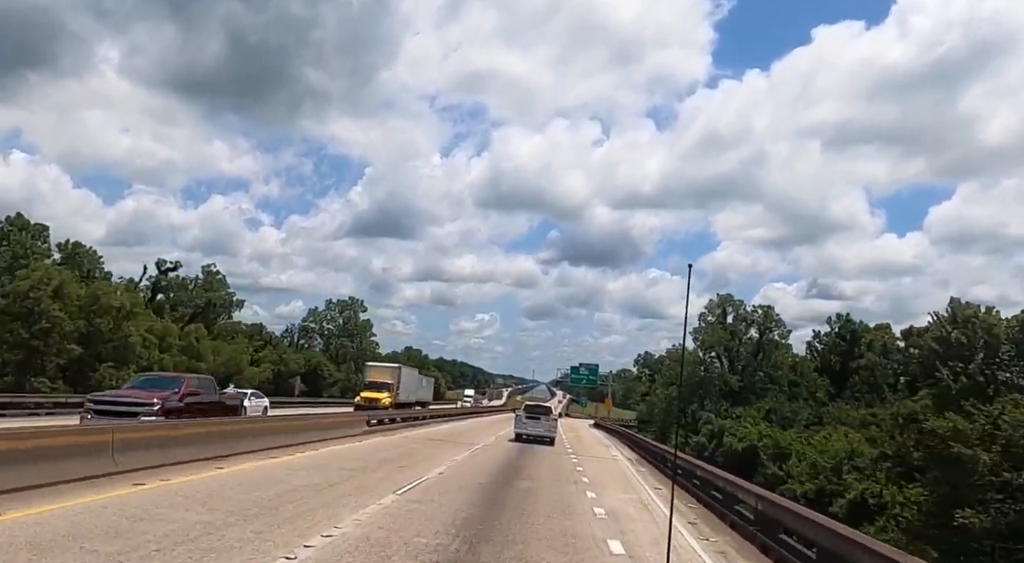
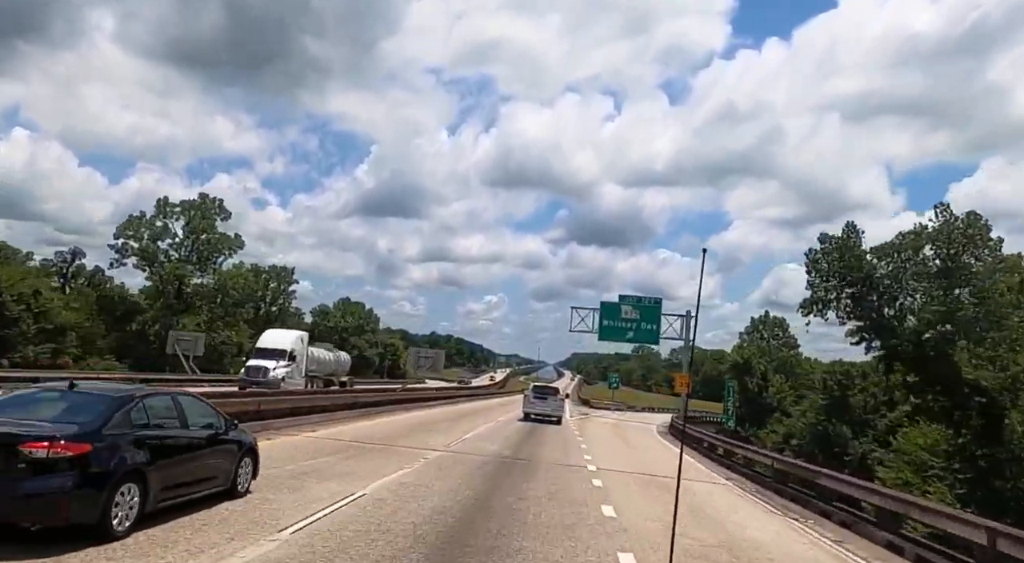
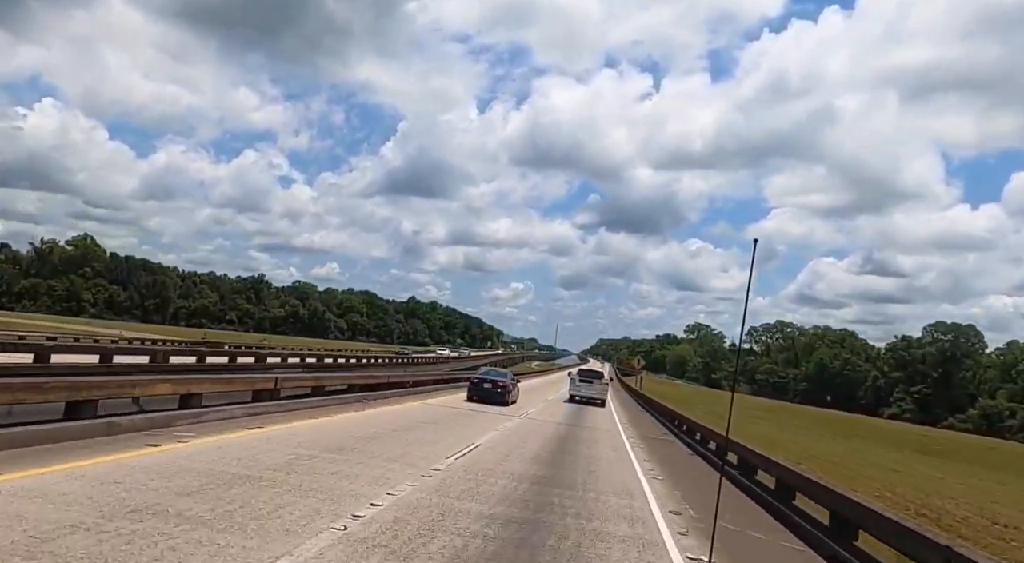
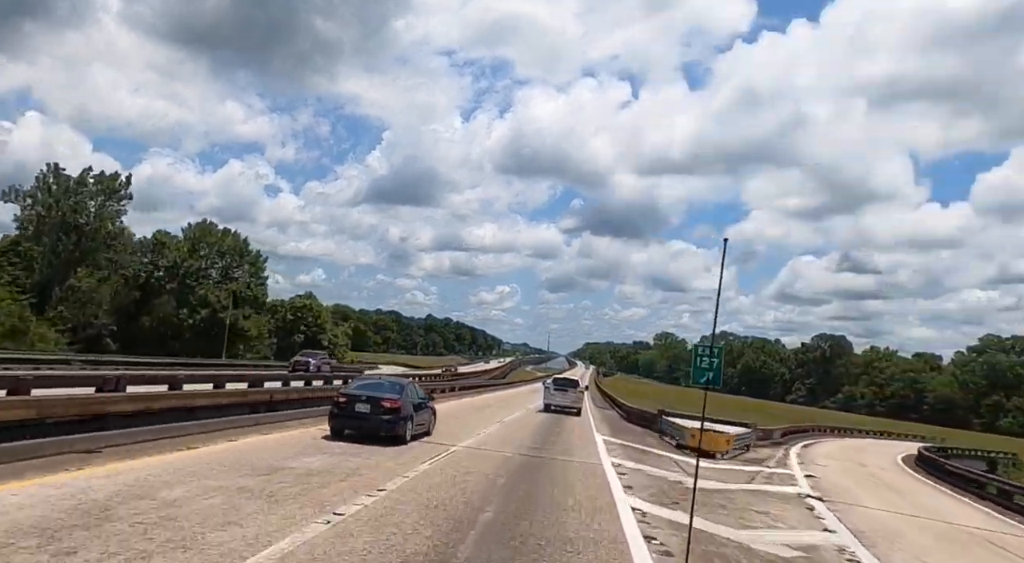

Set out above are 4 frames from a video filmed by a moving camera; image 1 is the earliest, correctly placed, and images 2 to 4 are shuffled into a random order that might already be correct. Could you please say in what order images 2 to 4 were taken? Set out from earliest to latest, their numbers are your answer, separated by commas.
2, 4, 3
